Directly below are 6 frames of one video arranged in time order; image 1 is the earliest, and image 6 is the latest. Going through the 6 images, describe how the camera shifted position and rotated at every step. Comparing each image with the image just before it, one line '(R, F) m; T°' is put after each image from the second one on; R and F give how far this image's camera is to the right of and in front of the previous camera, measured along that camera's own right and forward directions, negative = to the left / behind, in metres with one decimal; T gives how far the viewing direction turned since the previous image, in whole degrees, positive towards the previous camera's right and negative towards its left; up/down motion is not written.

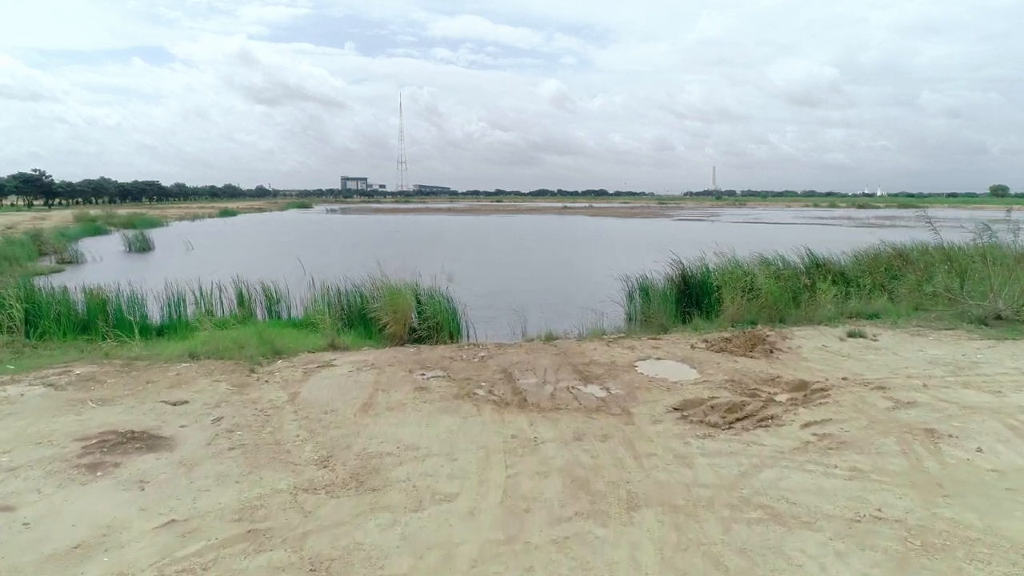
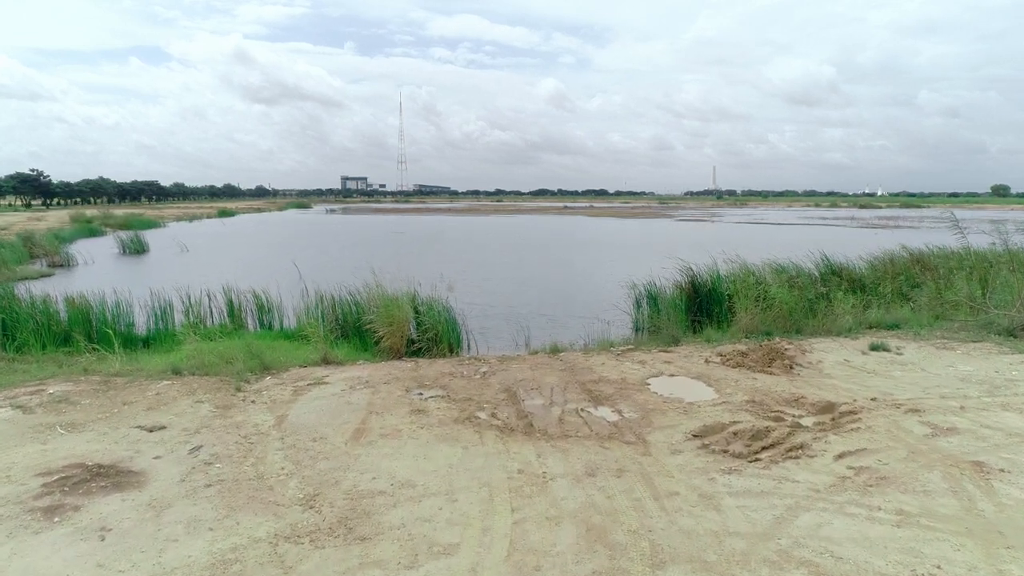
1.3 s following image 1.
(0.0, +0.5) m; 0°
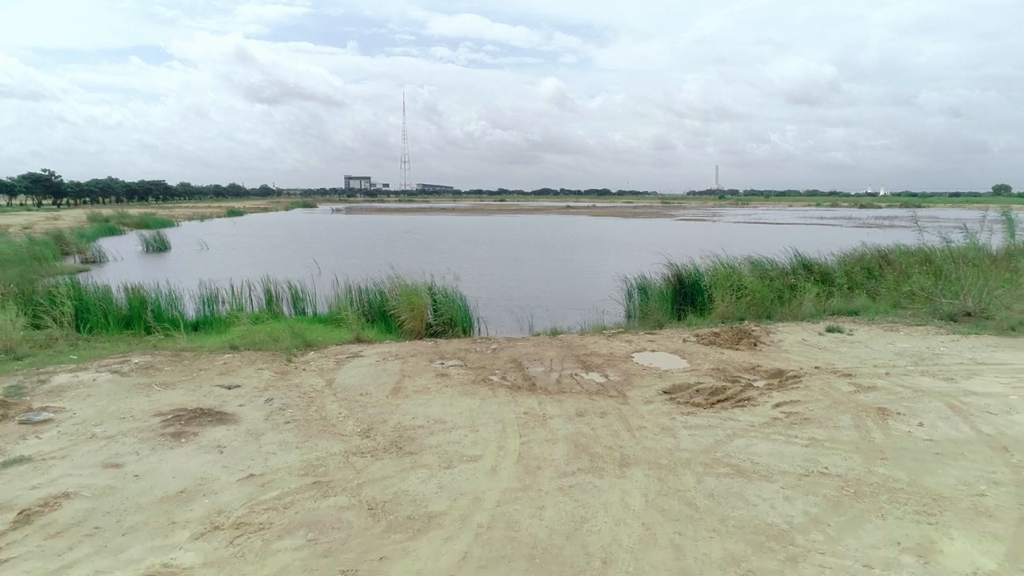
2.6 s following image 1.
(-0.1, -1.5) m; 0°
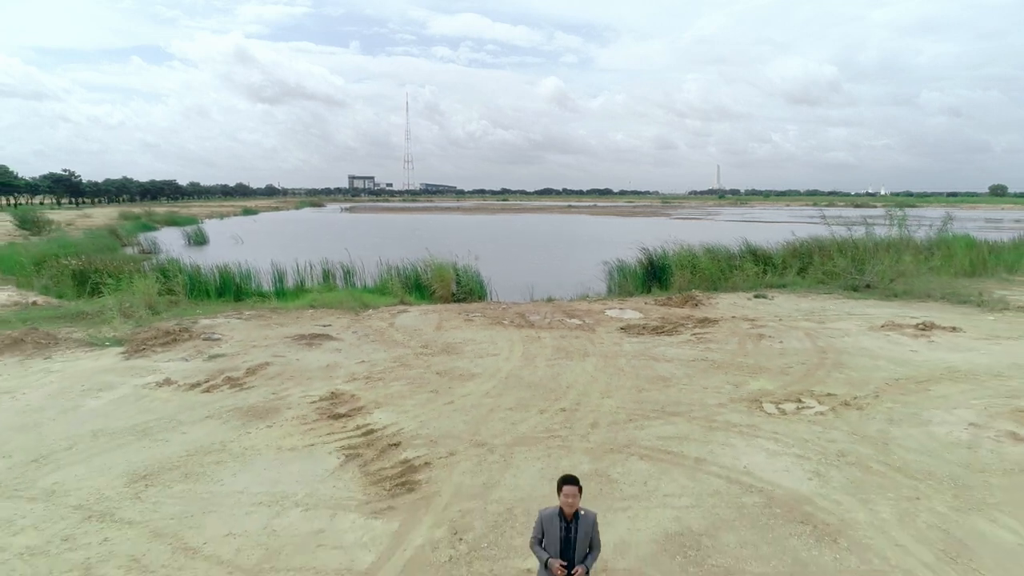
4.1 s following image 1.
(-0.1, -3.5) m; 0°
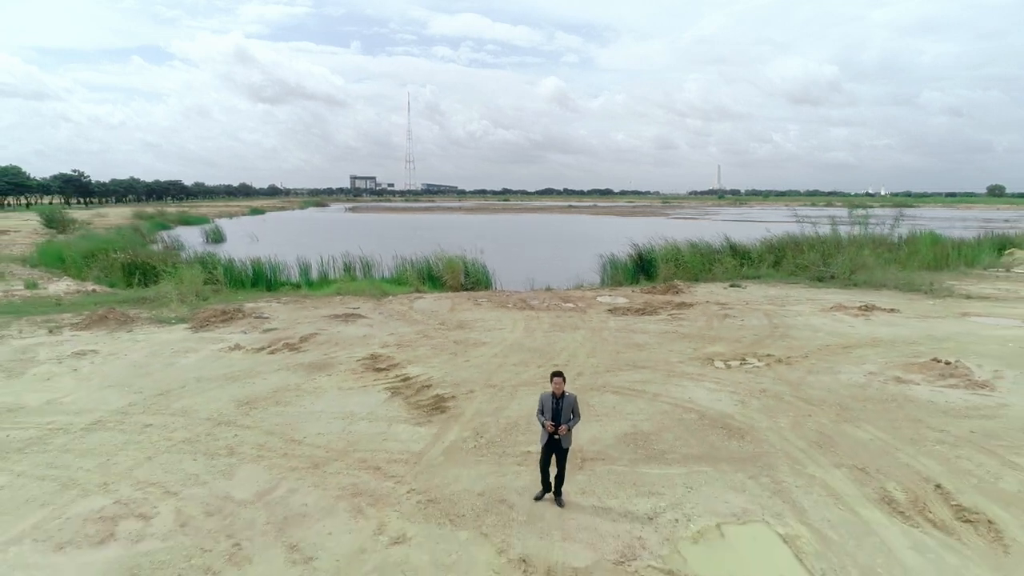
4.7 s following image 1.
(0.0, -1.8) m; 0°
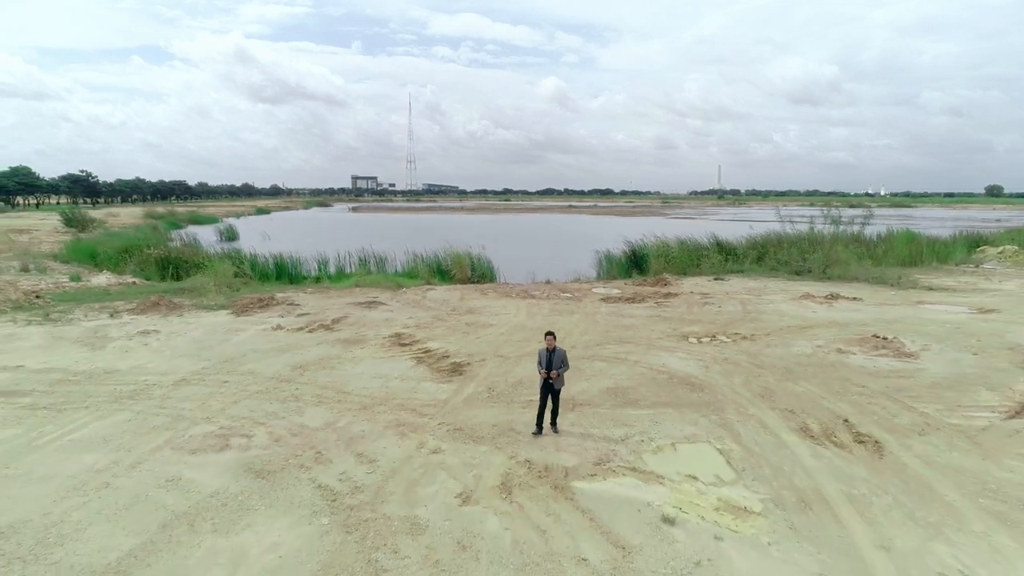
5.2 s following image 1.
(-0.1, -1.5) m; 0°
